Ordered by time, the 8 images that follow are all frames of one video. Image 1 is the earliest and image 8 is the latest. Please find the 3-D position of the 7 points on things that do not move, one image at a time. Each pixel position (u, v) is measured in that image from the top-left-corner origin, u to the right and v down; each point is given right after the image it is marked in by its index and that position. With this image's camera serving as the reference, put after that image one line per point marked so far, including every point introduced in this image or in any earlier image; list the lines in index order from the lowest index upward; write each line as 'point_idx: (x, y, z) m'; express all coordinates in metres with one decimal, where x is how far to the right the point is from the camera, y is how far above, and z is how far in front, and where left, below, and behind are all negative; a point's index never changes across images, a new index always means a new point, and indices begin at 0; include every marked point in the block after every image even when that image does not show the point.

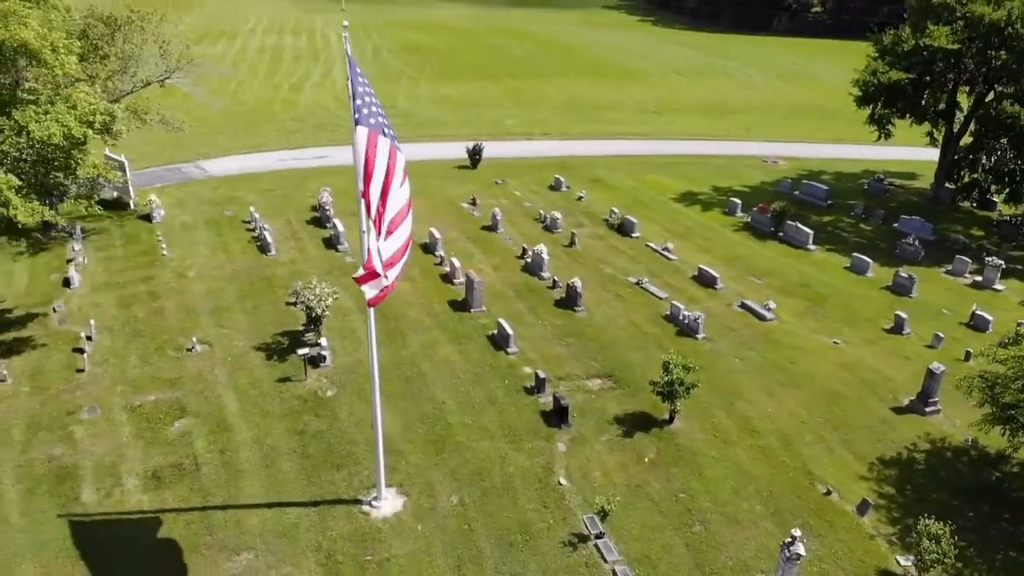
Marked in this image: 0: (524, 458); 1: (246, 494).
0: (+0.2, -3.3, +16.6) m
1: (-4.7, -3.6, +15.3) m
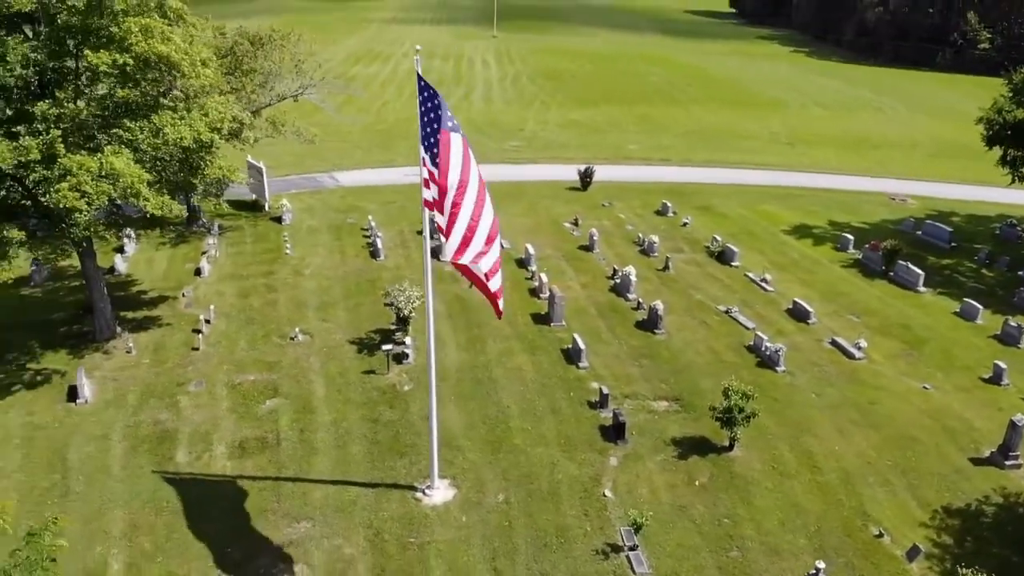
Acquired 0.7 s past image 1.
0: (+1.2, -3.6, +17.1) m
1: (-3.8, -3.5, +16.7) m
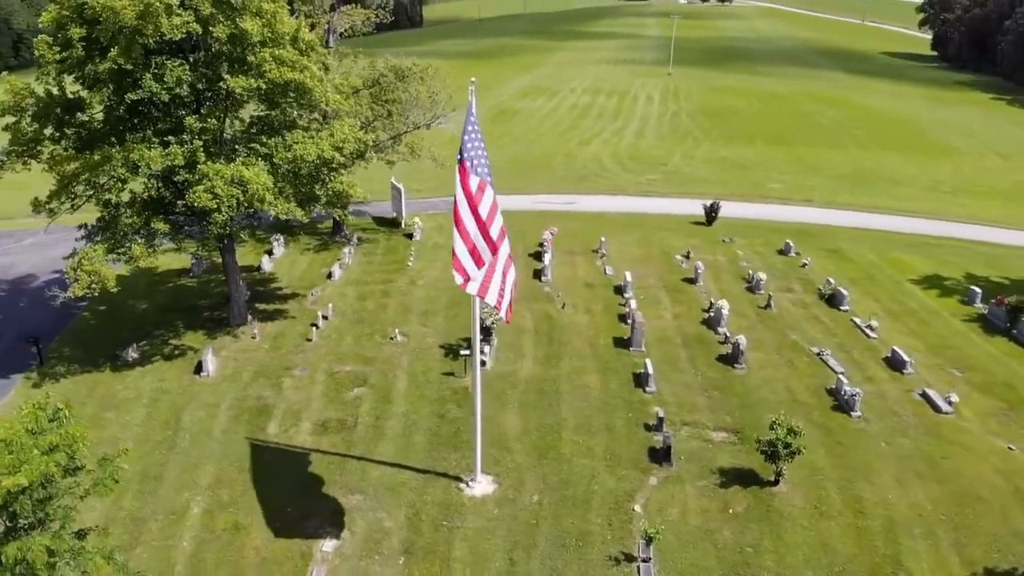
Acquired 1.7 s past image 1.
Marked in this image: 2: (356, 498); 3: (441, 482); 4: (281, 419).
0: (+2.1, -4.0, +17.8) m
1: (-2.9, -3.5, +18.6) m
2: (-3.1, -4.1, +17.1) m
3: (-1.5, -4.0, +17.7) m
4: (-5.3, -3.0, +19.7) m
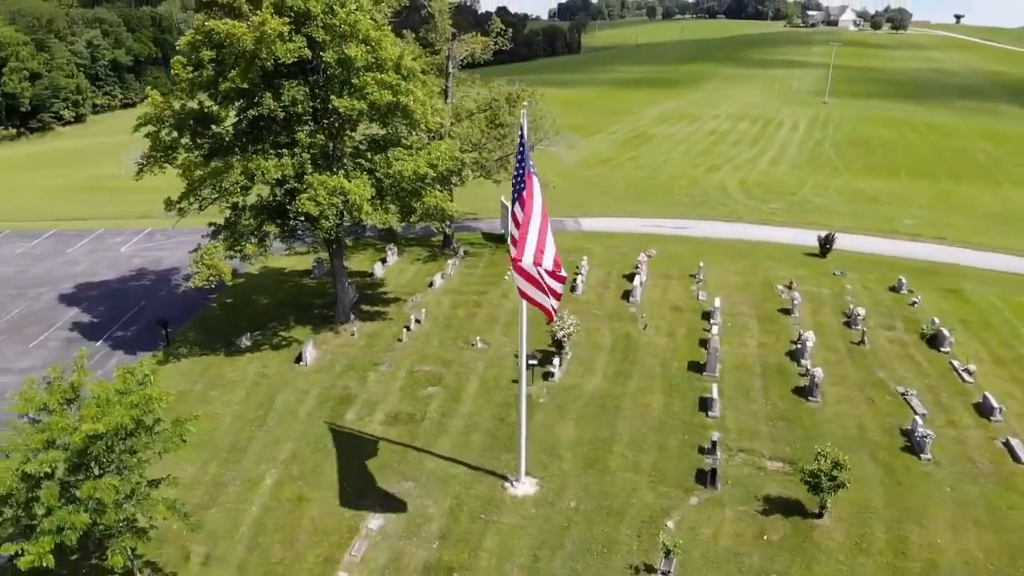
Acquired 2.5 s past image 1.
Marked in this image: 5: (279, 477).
0: (+3.0, -4.4, +18.3) m
1: (-1.8, -3.7, +19.9) m
2: (-2.3, -4.2, +18.5) m
3: (-0.5, -4.2, +18.8) m
4: (-3.9, -3.0, +21.5) m
5: (-5.1, -4.1, +18.9) m
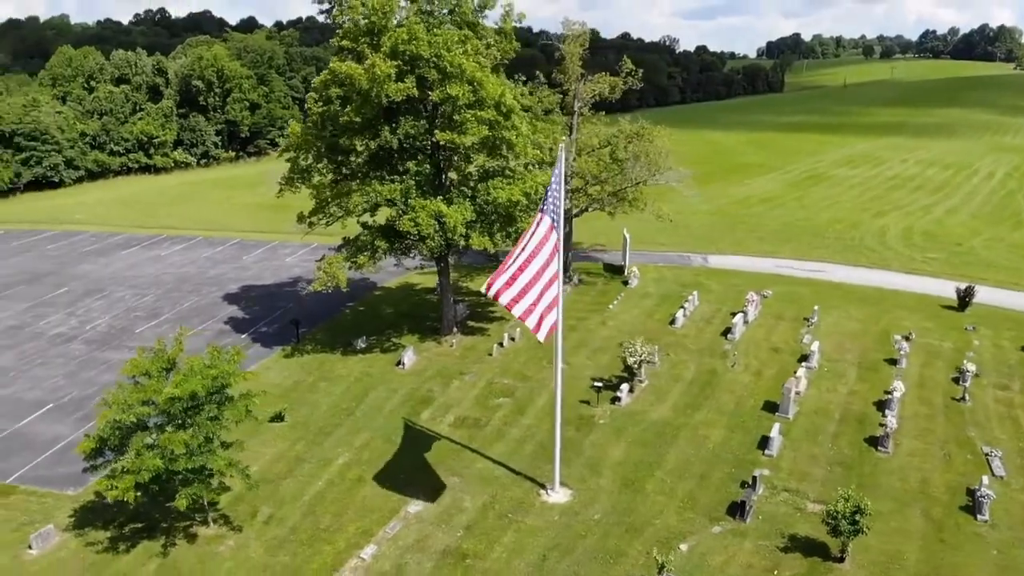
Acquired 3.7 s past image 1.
0: (+3.6, -5.1, +18.9) m
1: (-0.5, -4.1, +21.7) m
2: (-1.4, -4.5, +20.4) m
3: (+0.3, -4.6, +20.3) m
4: (-2.2, -3.4, +23.7) m
5: (-4.1, -4.3, +21.4) m
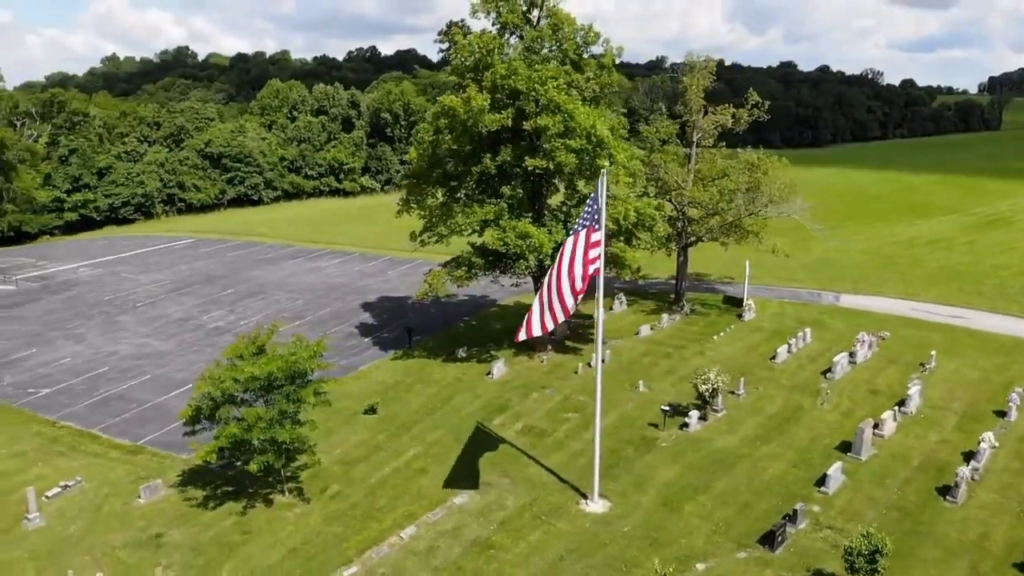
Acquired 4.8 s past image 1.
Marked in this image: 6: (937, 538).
0: (+4.2, -5.6, +19.3) m
1: (+0.9, -4.6, +22.9) m
2: (-0.2, -4.9, +21.9) m
3: (+1.4, -5.1, +21.3) m
4: (-0.1, -3.8, +25.3) m
5: (-2.6, -4.5, +23.5) m
6: (+9.5, -5.6, +19.2) m
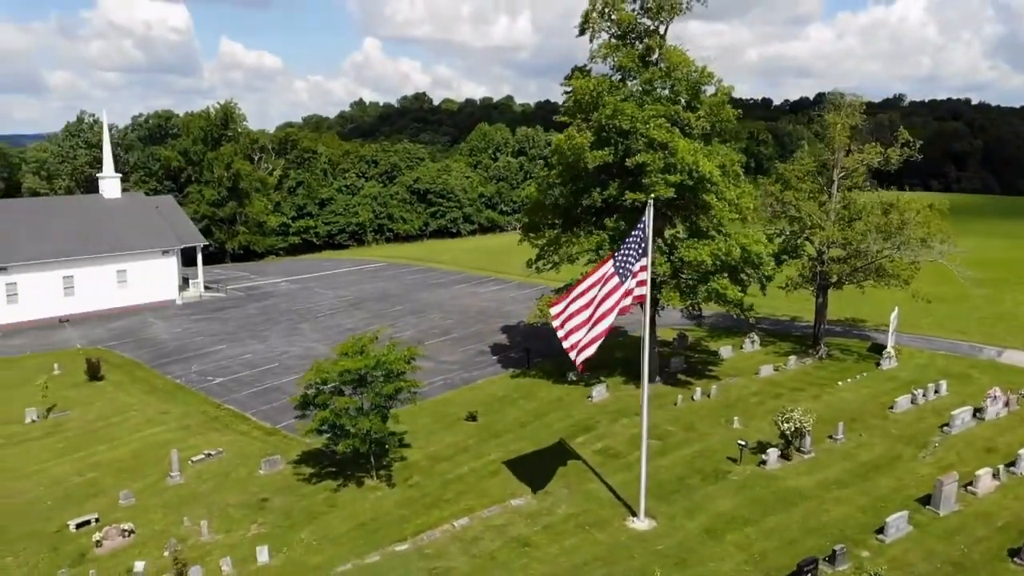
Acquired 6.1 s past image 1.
0: (+5.0, -6.3, +19.6) m
1: (+2.8, -5.3, +24.1) m
2: (+1.4, -5.5, +23.4) m
3: (+2.8, -5.7, +22.4) m
4: (+2.5, -4.6, +26.7) m
5: (-0.4, -5.1, +25.6) m
6: (+10.0, -6.6, +18.1) m
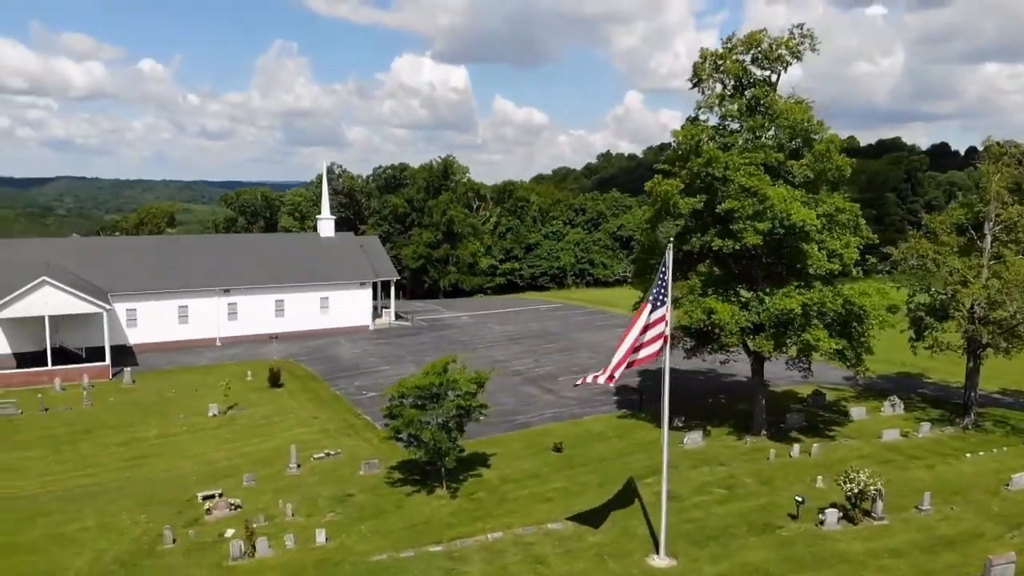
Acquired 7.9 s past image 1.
0: (+4.8, -7.4, +19.8) m
1: (+4.2, -6.5, +24.7) m
2: (+2.6, -6.6, +24.5) m
3: (+3.6, -6.9, +23.1) m
4: (+4.7, -6.0, +27.3) m
5: (+1.6, -6.3, +27.1) m
6: (+9.0, -7.7, +16.7) m
